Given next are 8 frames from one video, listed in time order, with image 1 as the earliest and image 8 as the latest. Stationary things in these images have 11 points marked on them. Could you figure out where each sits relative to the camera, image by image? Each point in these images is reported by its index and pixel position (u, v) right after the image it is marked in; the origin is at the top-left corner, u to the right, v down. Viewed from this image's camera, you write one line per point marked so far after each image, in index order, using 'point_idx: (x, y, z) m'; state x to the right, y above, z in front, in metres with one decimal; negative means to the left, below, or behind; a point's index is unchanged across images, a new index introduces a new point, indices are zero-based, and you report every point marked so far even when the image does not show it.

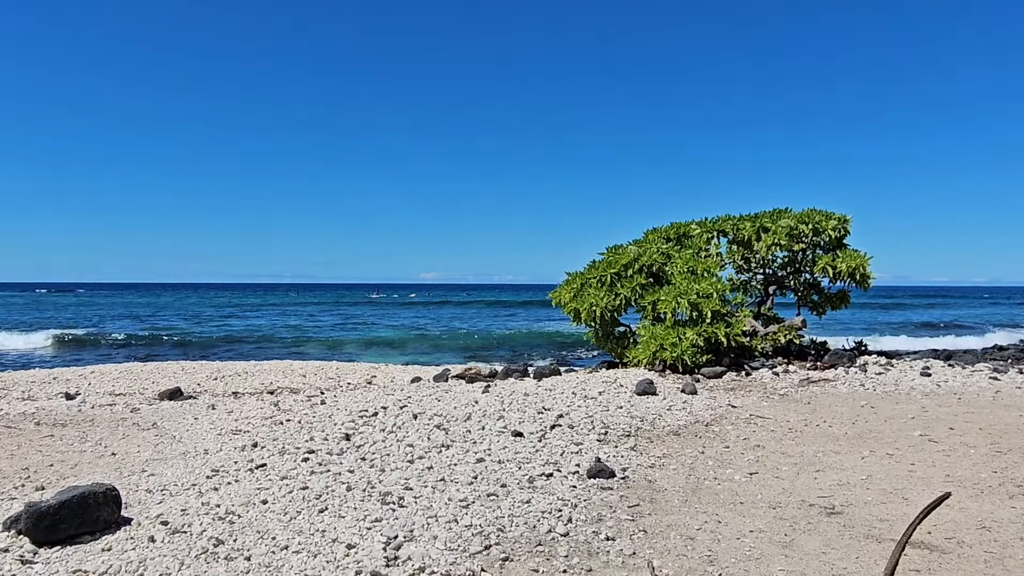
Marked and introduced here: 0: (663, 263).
0: (+2.6, +0.4, +11.2) m
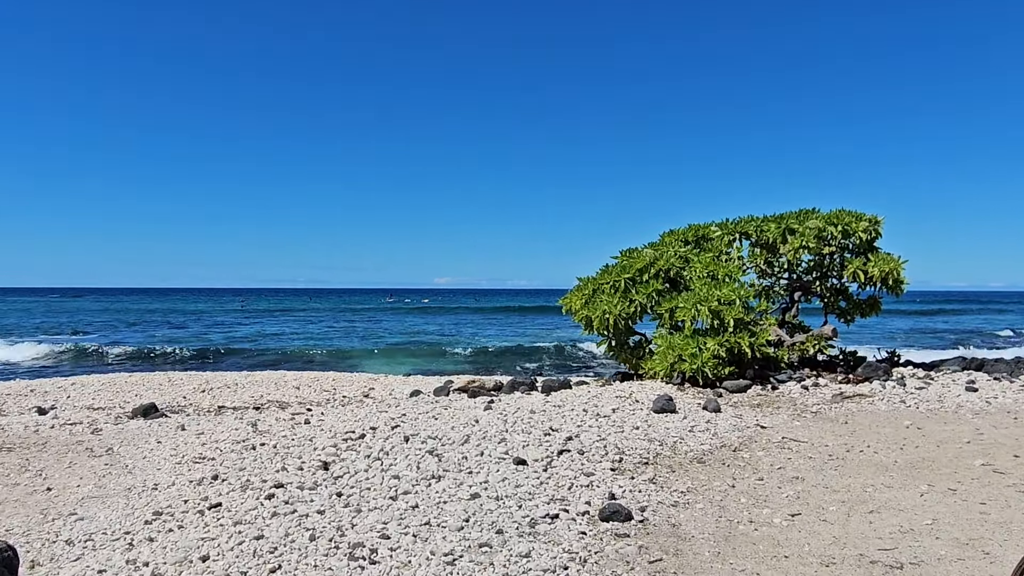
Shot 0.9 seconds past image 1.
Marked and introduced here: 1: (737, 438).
0: (+2.7, +0.3, +10.5) m
1: (+2.2, -1.5, +6.3) m
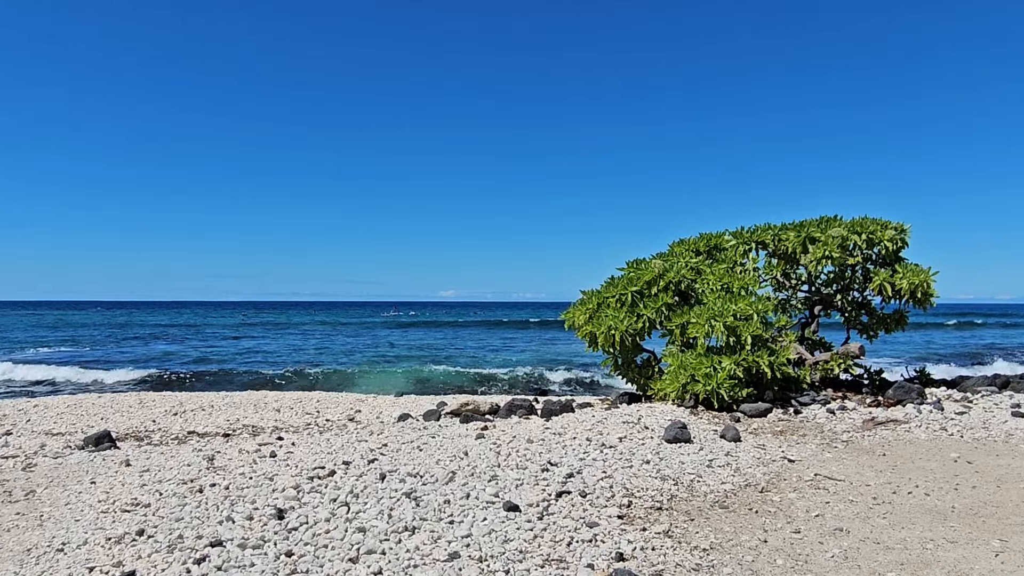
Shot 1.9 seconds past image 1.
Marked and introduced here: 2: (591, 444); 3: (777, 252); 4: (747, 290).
0: (+2.7, +0.1, +9.7) m
1: (+2.1, -1.6, +5.5) m
2: (+0.8, -1.5, +6.3) m
3: (+4.2, +0.6, +10.2) m
4: (+3.5, 0.0, +9.5) m
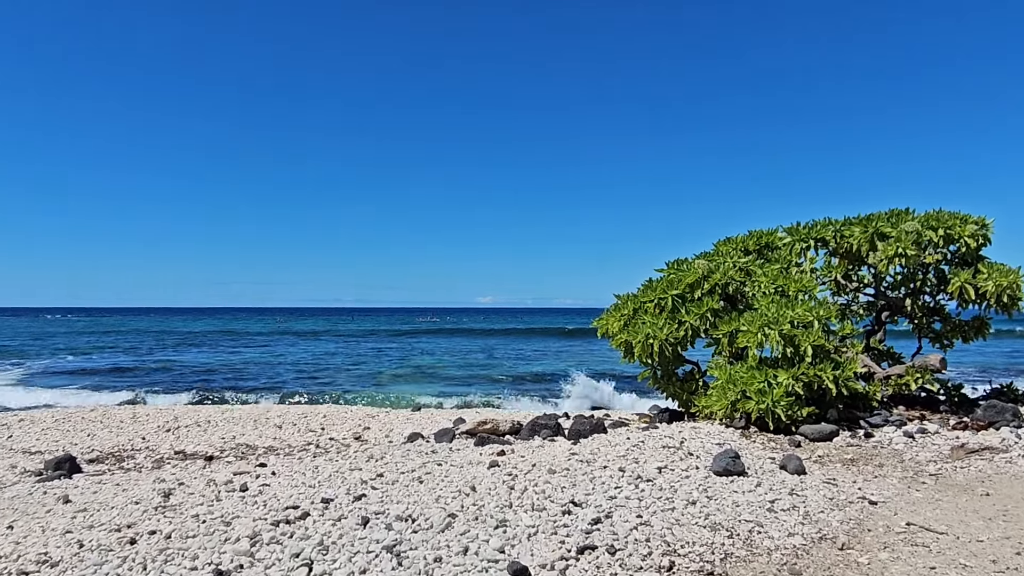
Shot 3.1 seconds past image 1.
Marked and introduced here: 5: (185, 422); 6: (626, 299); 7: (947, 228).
0: (+3.1, +0.1, +8.6) m
1: (+2.2, -1.6, +4.4) m
2: (+0.9, -1.6, +5.3) m
3: (+4.6, +0.5, +8.9) m
4: (+3.8, -0.1, +8.3) m
5: (-4.2, -1.7, +8.2) m
6: (+1.6, -0.2, +9.2) m
7: (+5.8, +0.8, +8.5) m
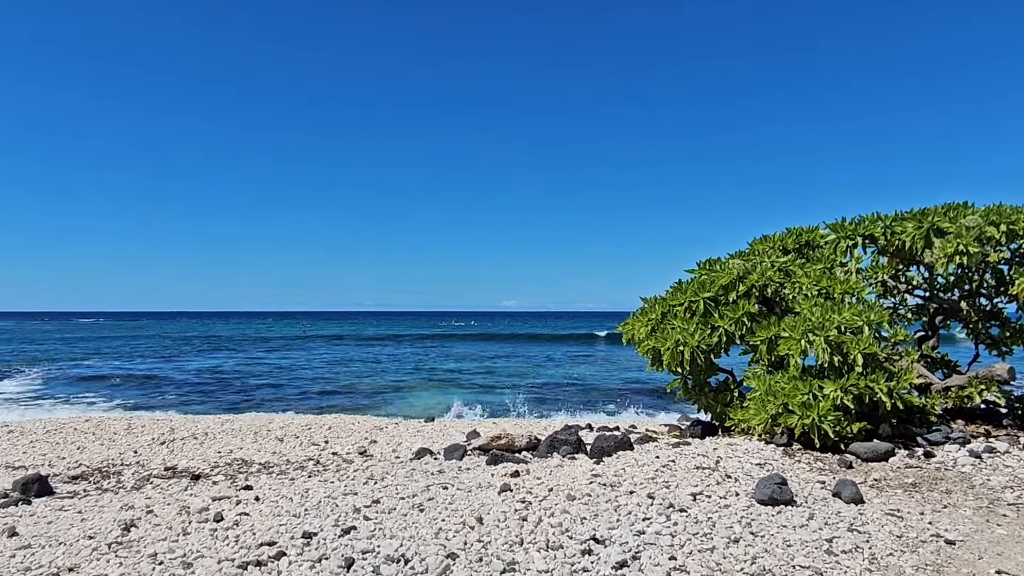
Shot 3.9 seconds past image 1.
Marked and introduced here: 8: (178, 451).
0: (+3.3, +0.1, +7.8) m
1: (+2.3, -1.6, +3.7) m
2: (+1.0, -1.6, +4.6) m
3: (+4.8, +0.5, +8.1) m
4: (+4.0, -0.1, +7.5) m
5: (-4.0, -1.8, +7.7) m
6: (+1.9, -0.2, +8.5) m
7: (+6.0, +0.8, +7.7) m
8: (-3.7, -1.8, +7.2) m
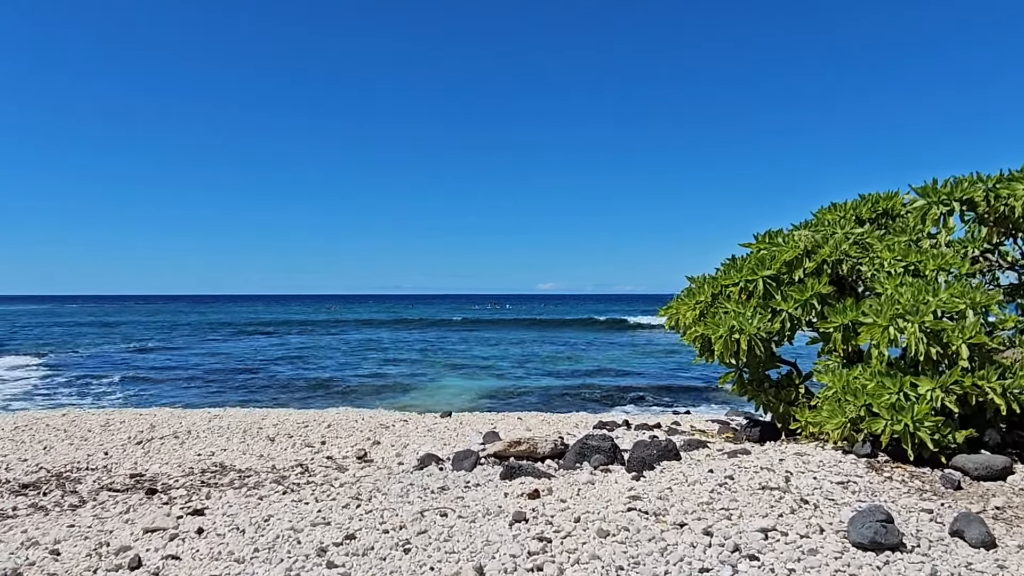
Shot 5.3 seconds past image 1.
0: (+3.5, +0.3, +6.5) m
1: (+2.3, -1.5, +2.4) m
2: (+1.1, -1.4, +3.5) m
3: (+5.0, +0.7, +6.7) m
4: (+4.2, +0.1, +6.2) m
5: (-3.7, -1.5, +6.8) m
6: (+2.2, +0.1, +7.3) m
7: (+6.2, +1.0, +6.2) m
8: (-3.5, -1.6, +6.3) m
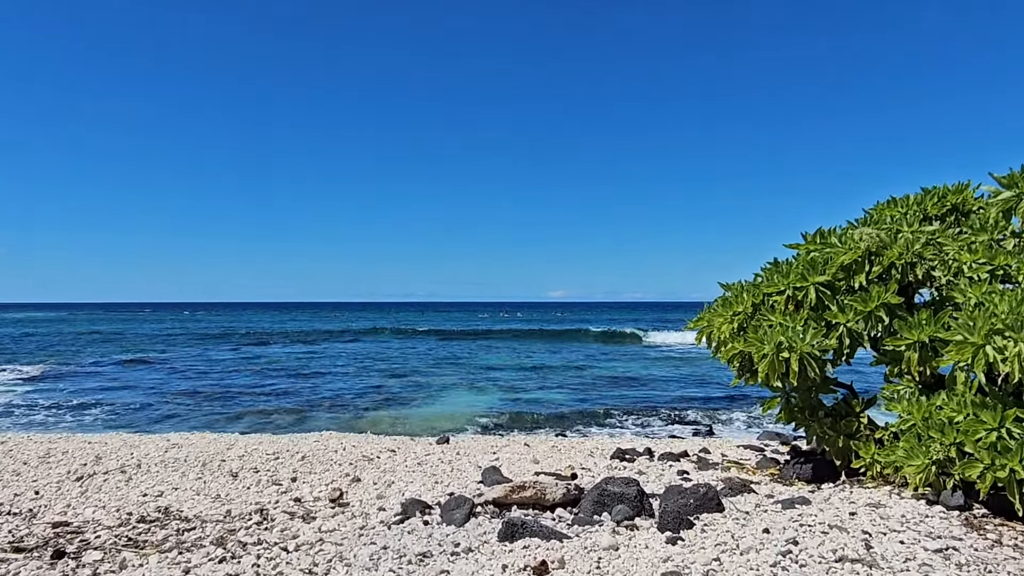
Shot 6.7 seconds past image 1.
0: (+3.5, +0.2, +5.4) m
1: (+2.3, -1.5, +1.4) m
2: (+1.1, -1.5, +2.4) m
3: (+5.1, +0.7, +5.6) m
4: (+4.2, +0.1, +5.1) m
5: (-3.7, -1.6, +5.8) m
6: (+2.2, 0.0, +6.2) m
7: (+6.3, +1.0, +5.1) m
8: (-3.5, -1.7, +5.3) m
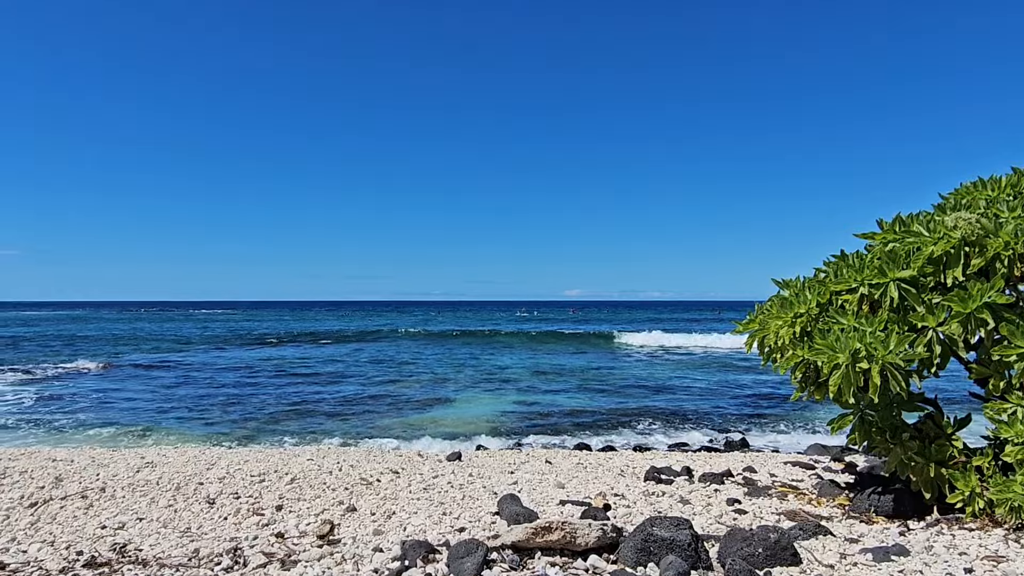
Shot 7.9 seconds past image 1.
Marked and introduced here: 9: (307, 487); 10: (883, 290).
0: (+3.7, +0.2, +4.5) m
1: (+2.3, -1.5, +0.4) m
2: (+1.1, -1.4, +1.5) m
3: (+5.2, +0.7, +4.6) m
4: (+4.4, +0.1, +4.1) m
5: (-3.5, -1.6, +5.1) m
6: (+2.4, 0.0, +5.3) m
7: (+6.4, +1.0, +4.0) m
8: (-3.3, -1.7, +4.5) m
9: (-1.7, -1.6, +5.2) m
10: (+2.7, 0.0, +4.7) m
